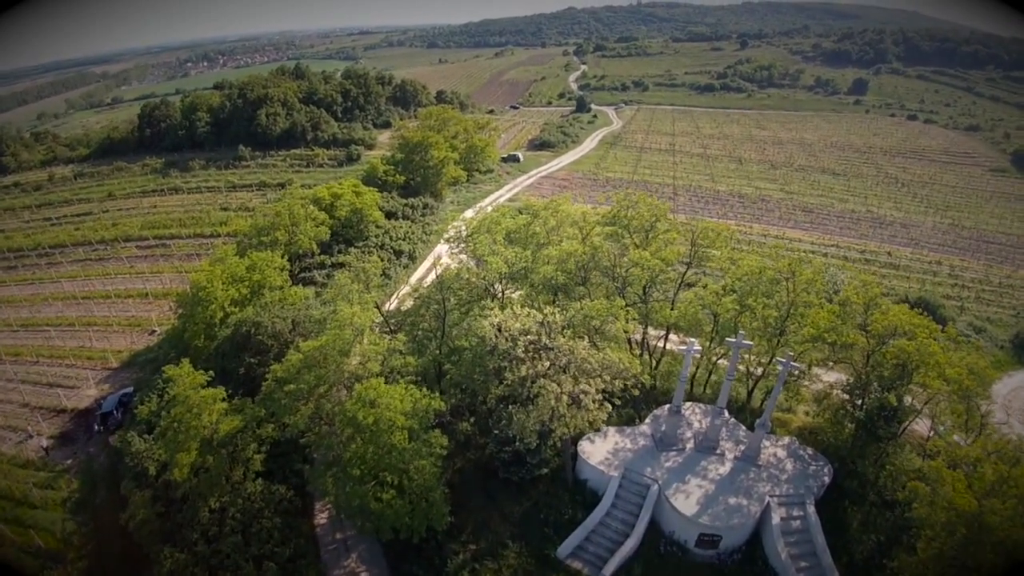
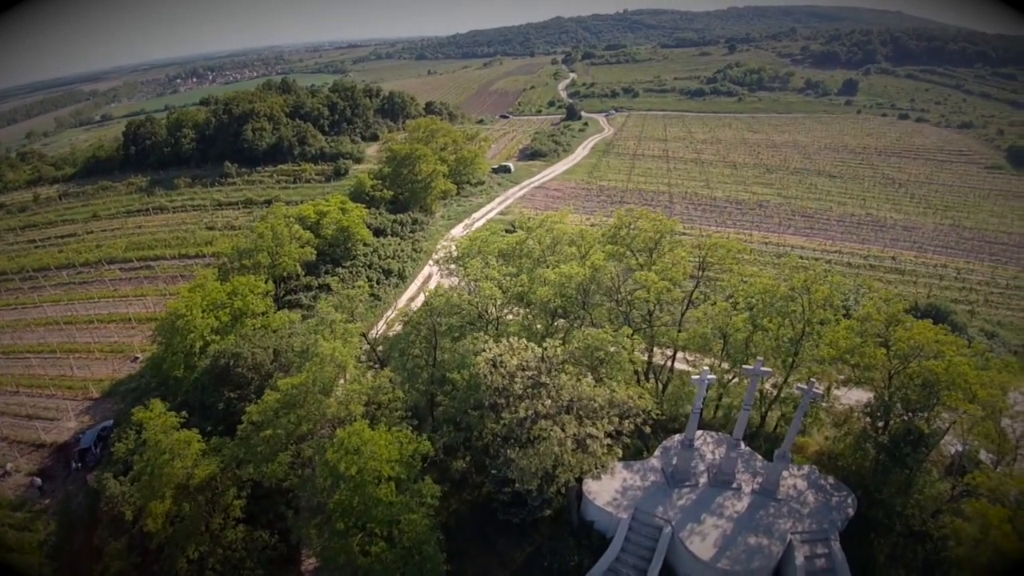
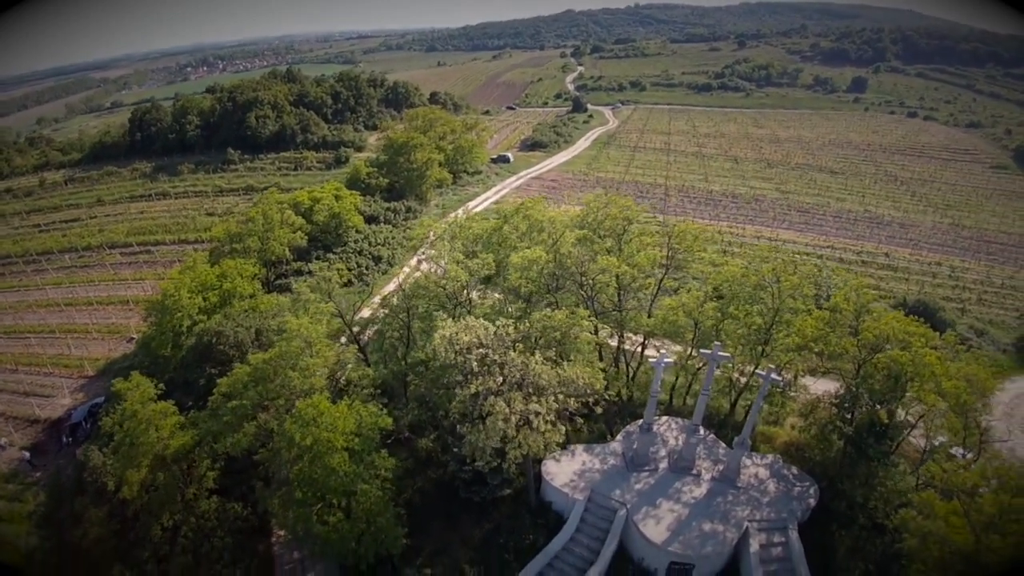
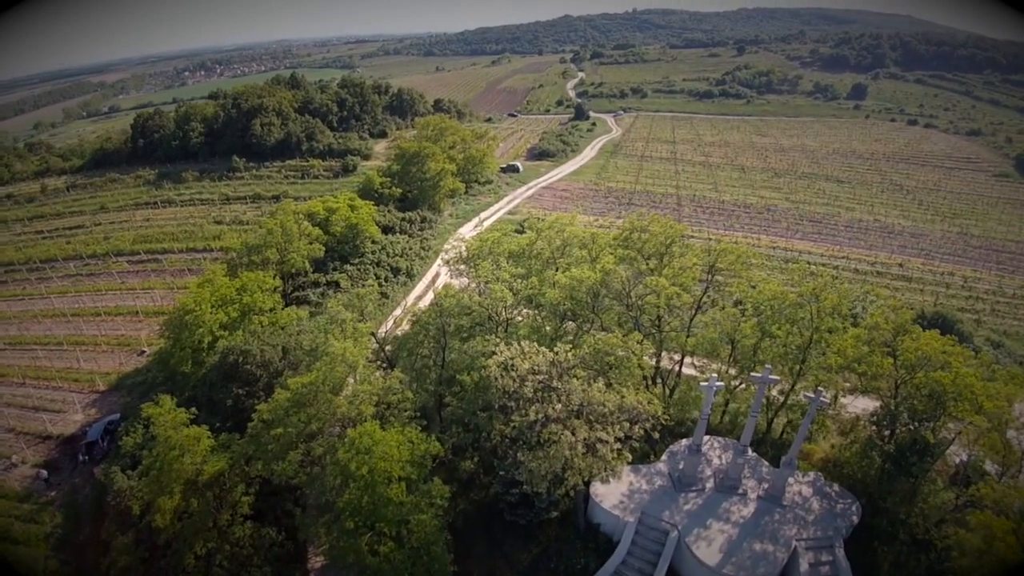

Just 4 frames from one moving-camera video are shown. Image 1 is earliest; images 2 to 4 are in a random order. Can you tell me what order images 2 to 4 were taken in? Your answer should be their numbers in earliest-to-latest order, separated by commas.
4, 2, 3
